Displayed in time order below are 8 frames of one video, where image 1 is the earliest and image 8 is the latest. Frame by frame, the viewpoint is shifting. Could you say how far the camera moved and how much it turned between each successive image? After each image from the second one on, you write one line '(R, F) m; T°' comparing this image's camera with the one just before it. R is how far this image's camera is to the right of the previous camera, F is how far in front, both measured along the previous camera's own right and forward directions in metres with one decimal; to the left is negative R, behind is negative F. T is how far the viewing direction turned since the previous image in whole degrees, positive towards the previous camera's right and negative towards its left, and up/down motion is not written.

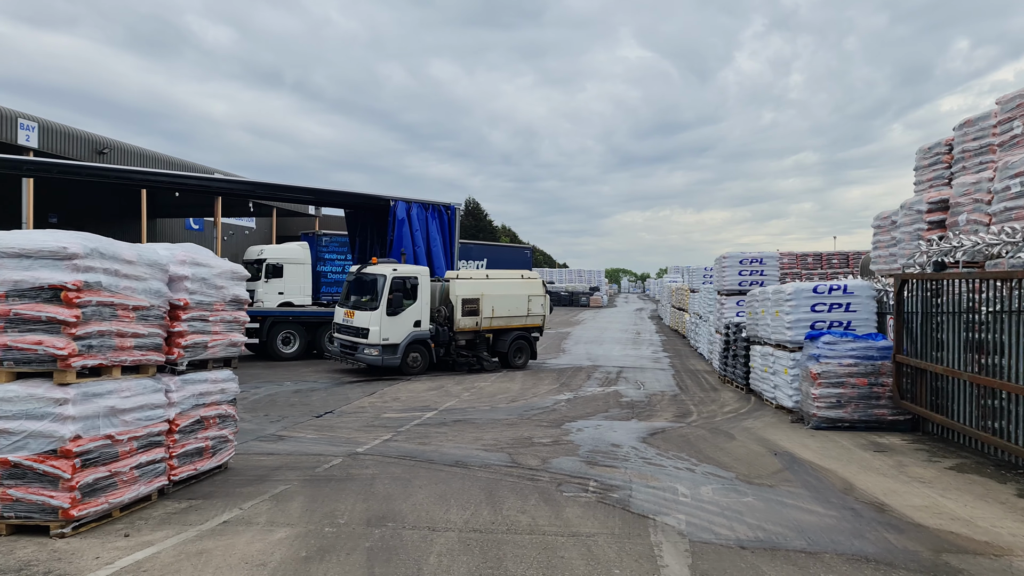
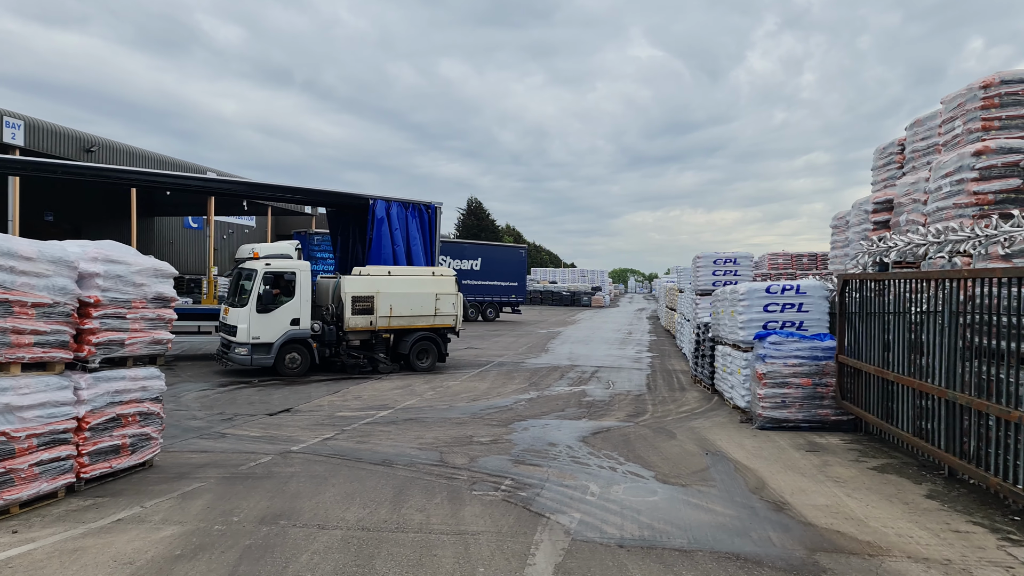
(+0.7, 0.0) m; 0°
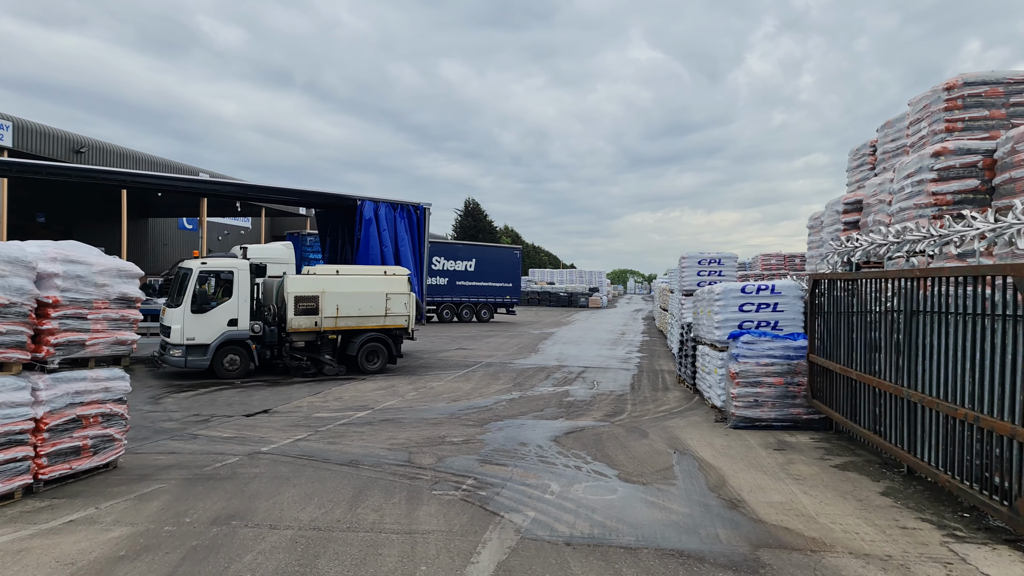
(+0.3, 0.0) m; 0°
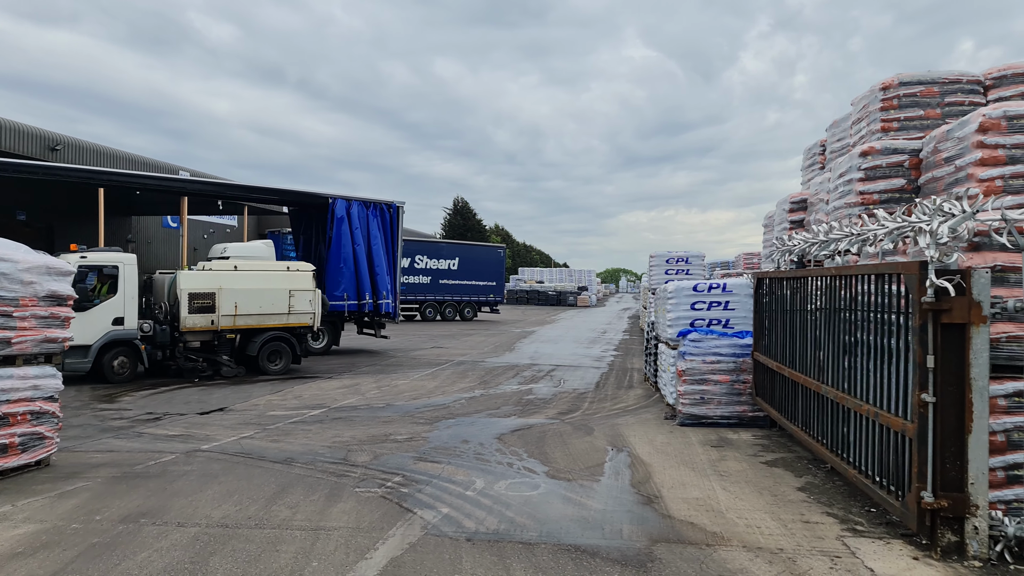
(+0.5, 0.0) m; +1°
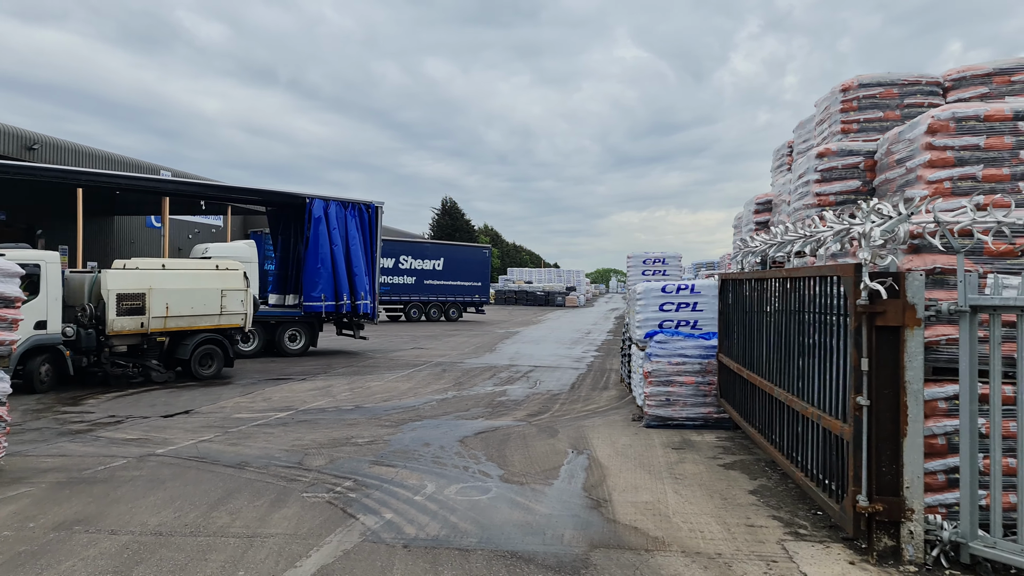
(+0.3, +0.1) m; +1°
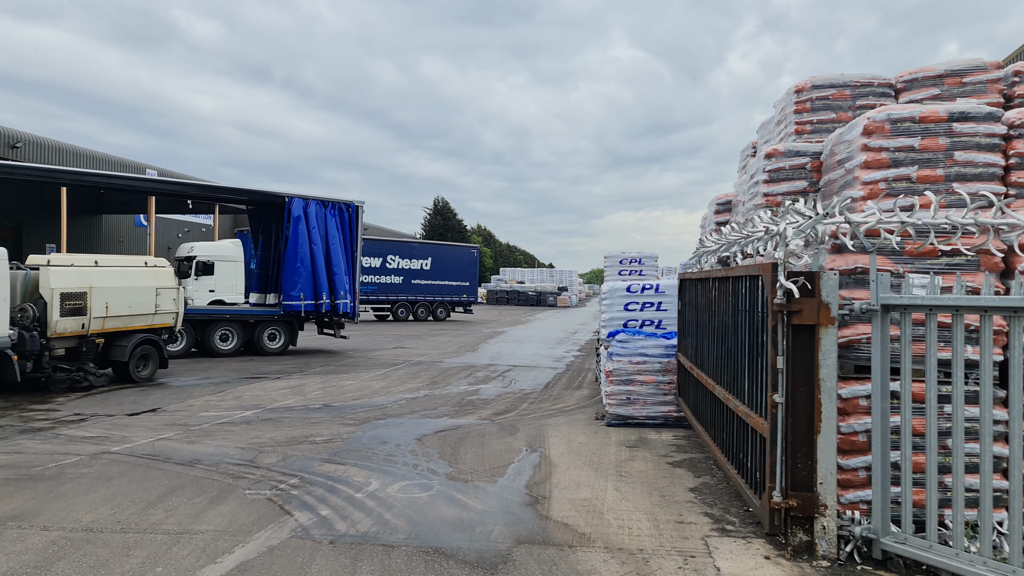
(+0.4, 0.0) m; +1°
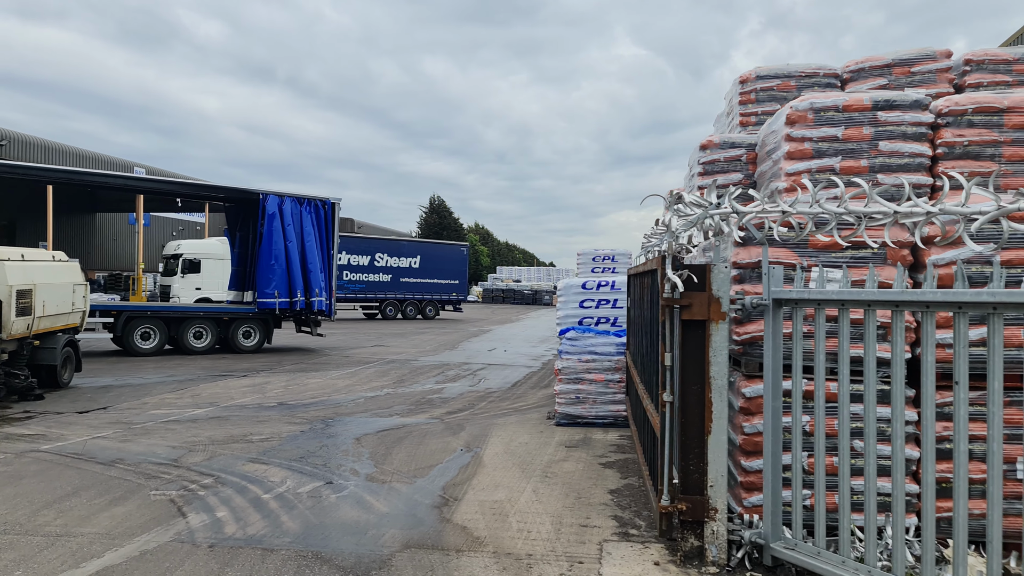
(+0.6, +0.2) m; 0°
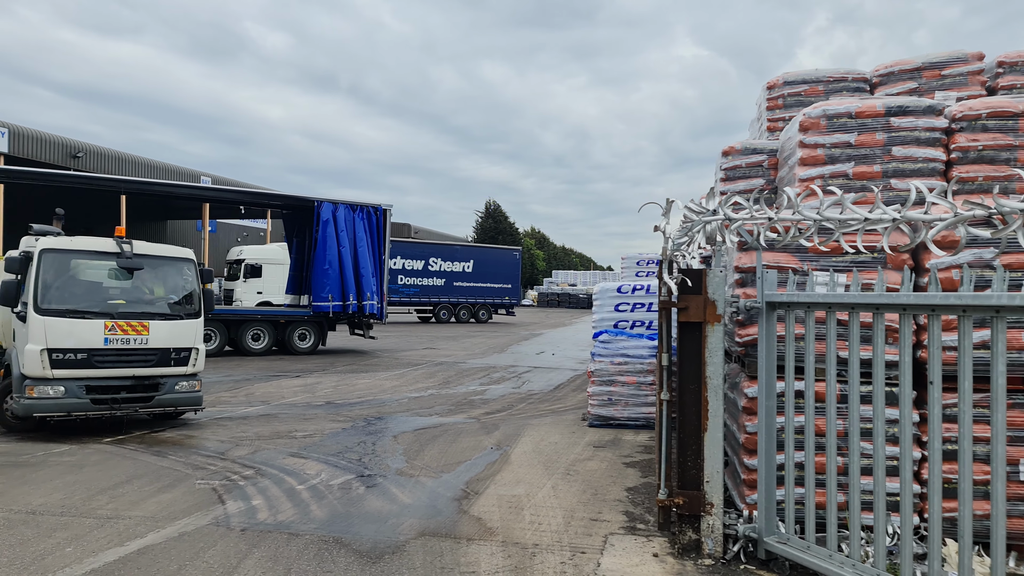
(+0.3, -0.2) m; -5°
